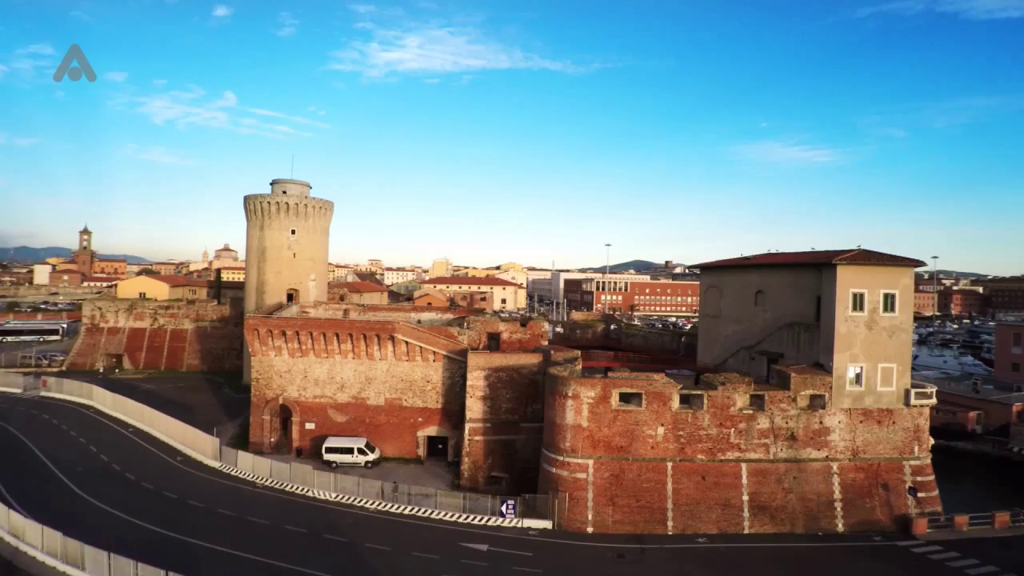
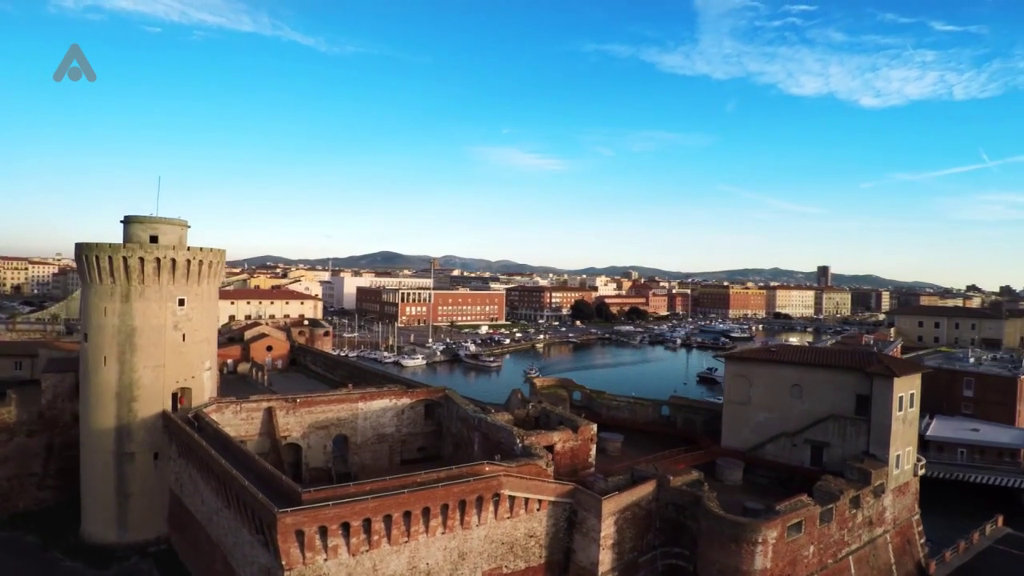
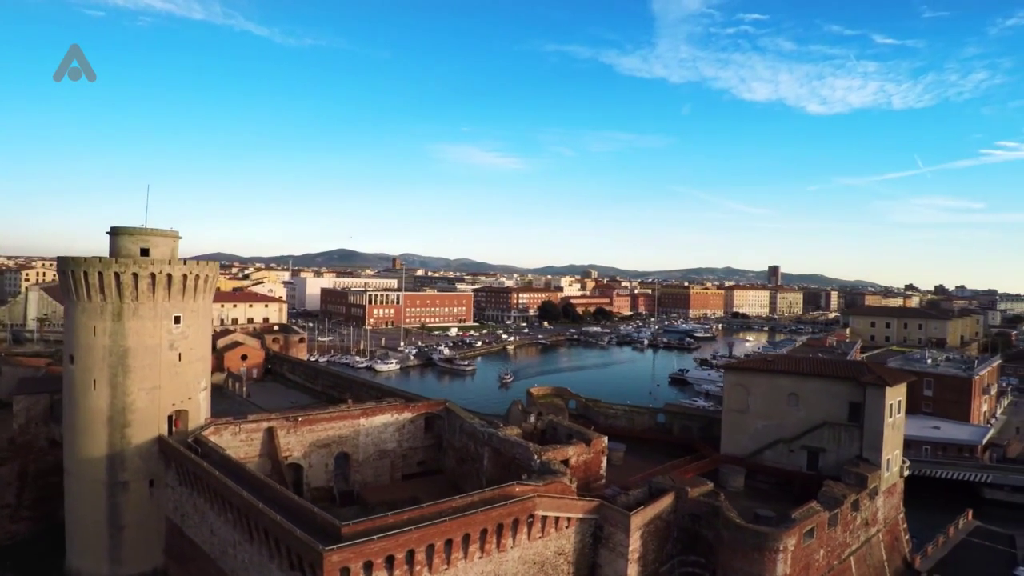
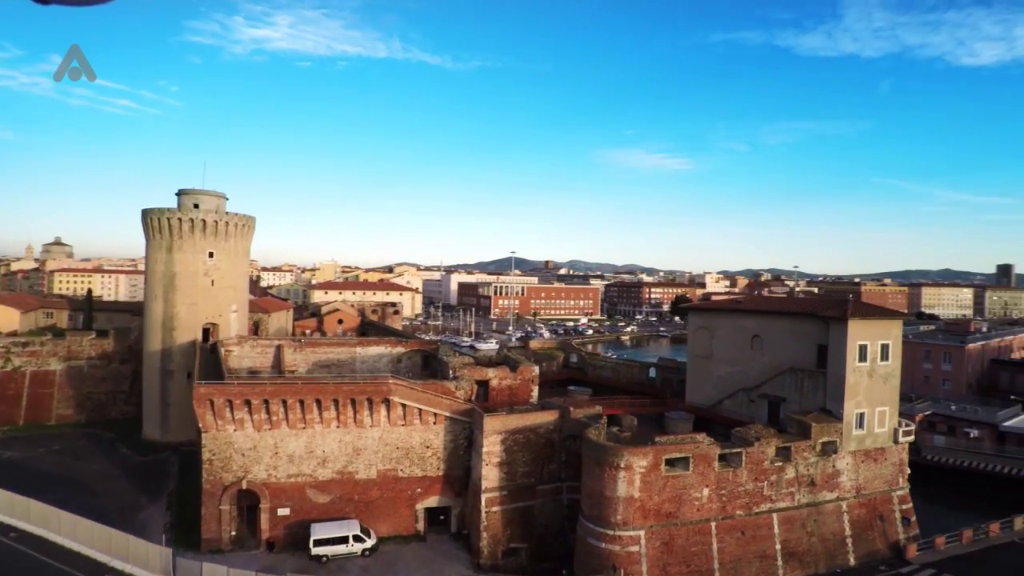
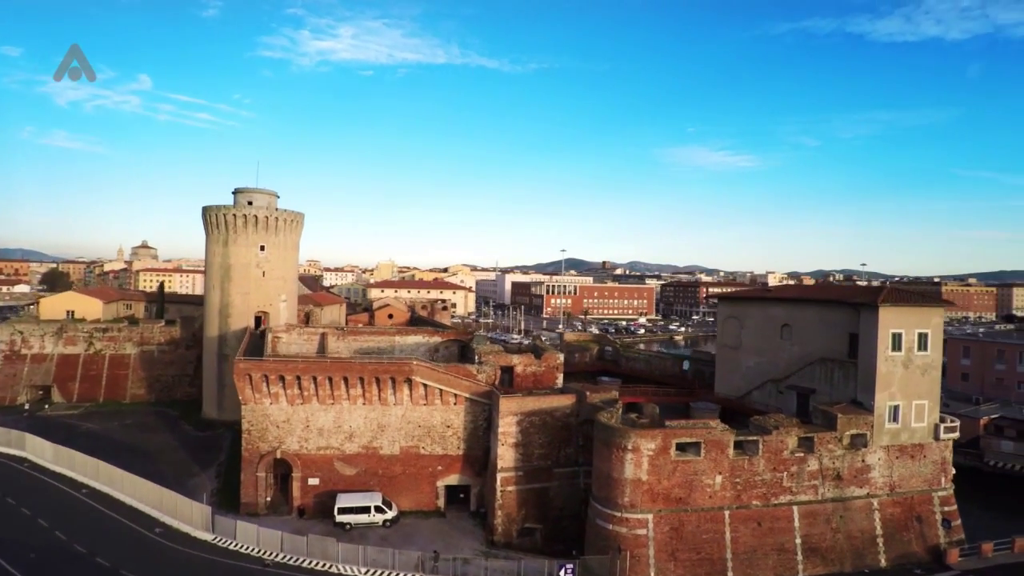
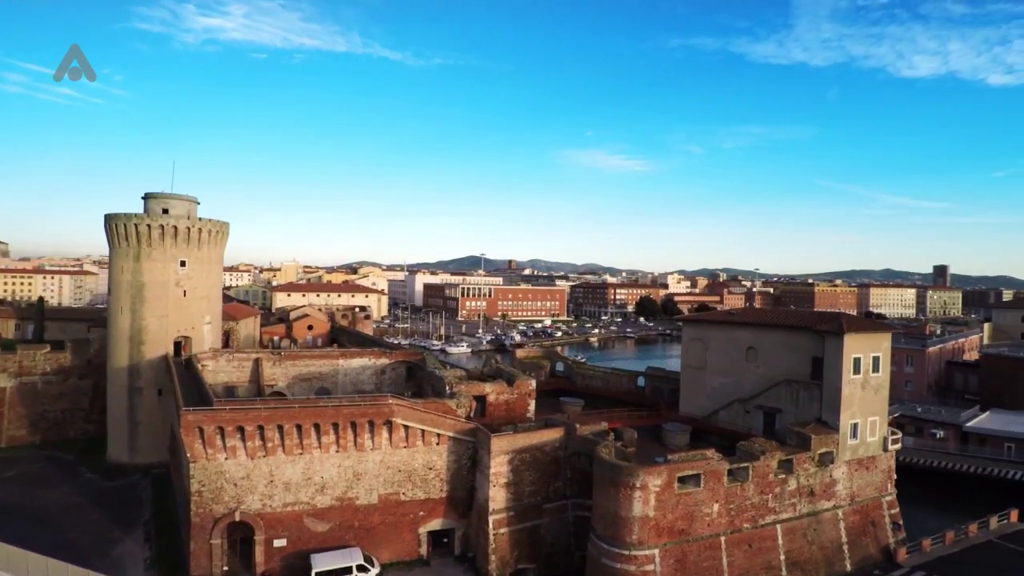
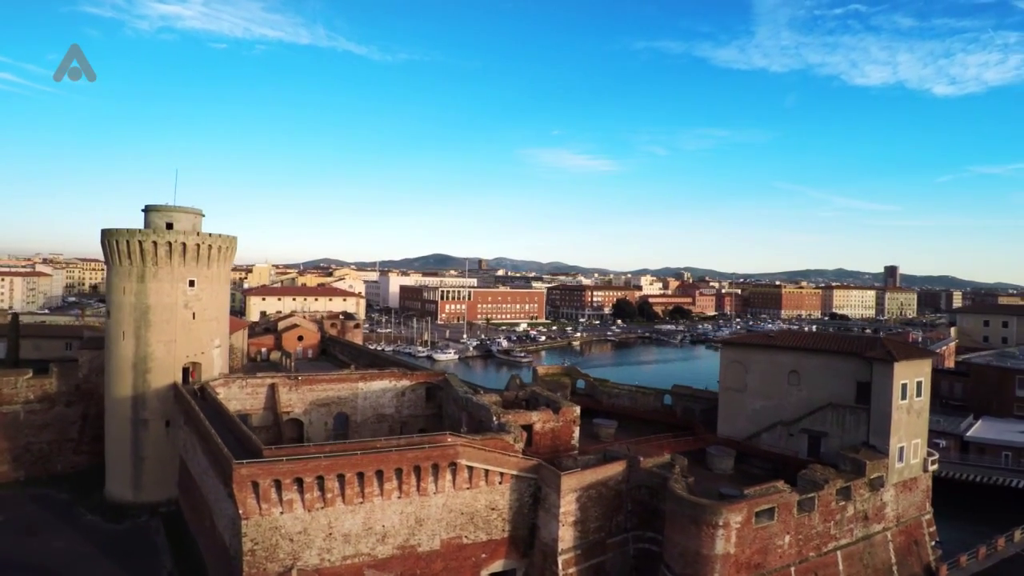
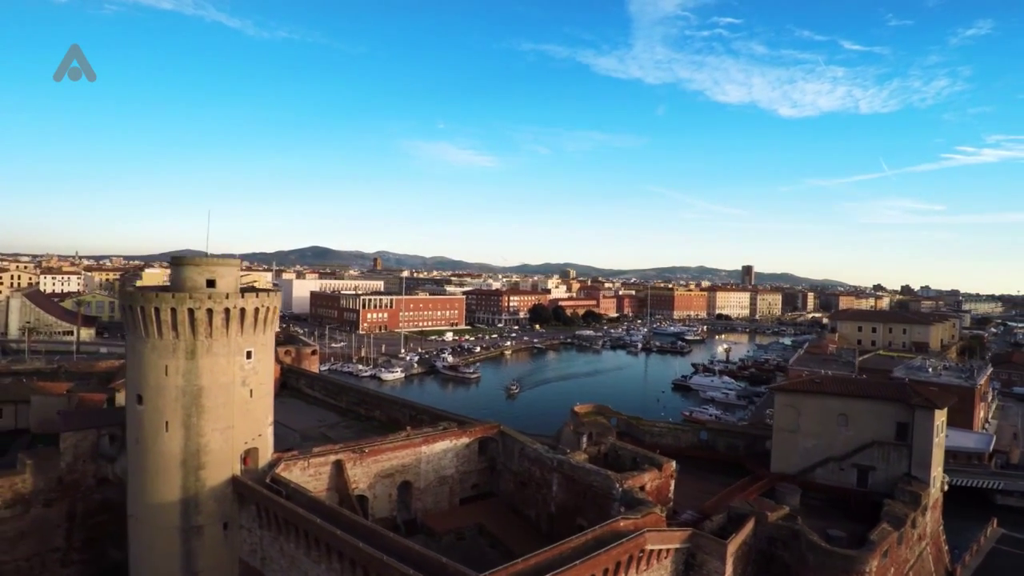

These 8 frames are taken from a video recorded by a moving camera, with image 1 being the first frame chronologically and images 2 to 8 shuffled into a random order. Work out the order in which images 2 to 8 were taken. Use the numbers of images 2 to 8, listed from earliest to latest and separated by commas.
5, 4, 6, 7, 2, 3, 8
